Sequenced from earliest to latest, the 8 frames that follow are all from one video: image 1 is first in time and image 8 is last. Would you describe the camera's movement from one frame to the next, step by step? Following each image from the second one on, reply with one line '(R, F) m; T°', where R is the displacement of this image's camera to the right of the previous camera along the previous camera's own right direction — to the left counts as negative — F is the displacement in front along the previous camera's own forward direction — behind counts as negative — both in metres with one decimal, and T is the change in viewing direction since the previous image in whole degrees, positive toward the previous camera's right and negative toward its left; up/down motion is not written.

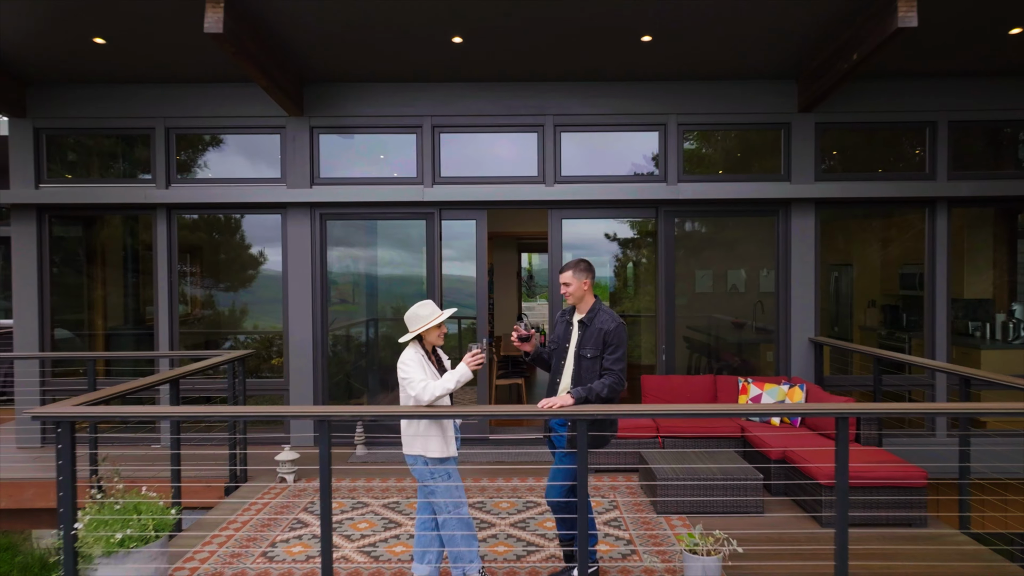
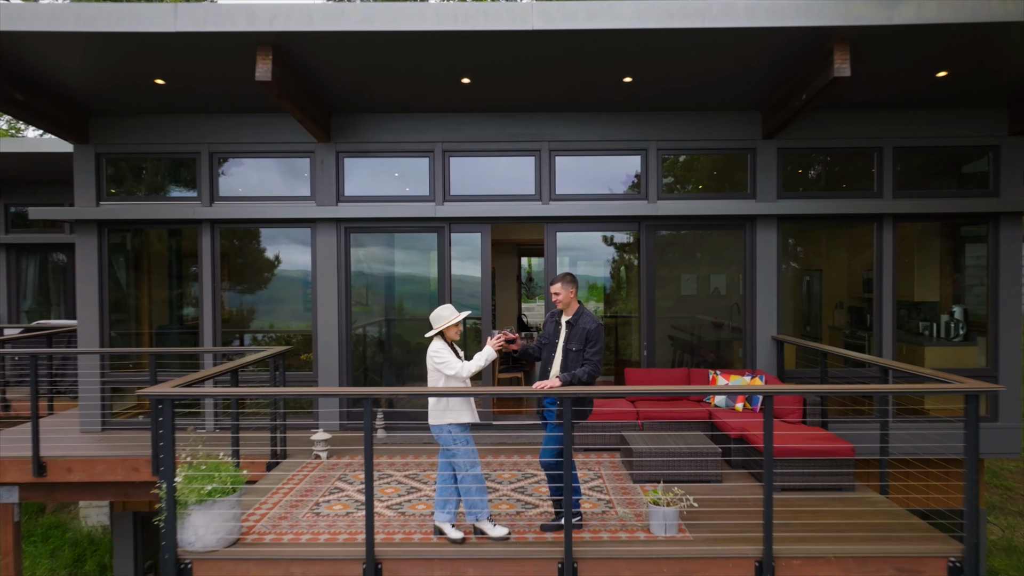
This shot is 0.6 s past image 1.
(0.0, -0.7) m; 0°
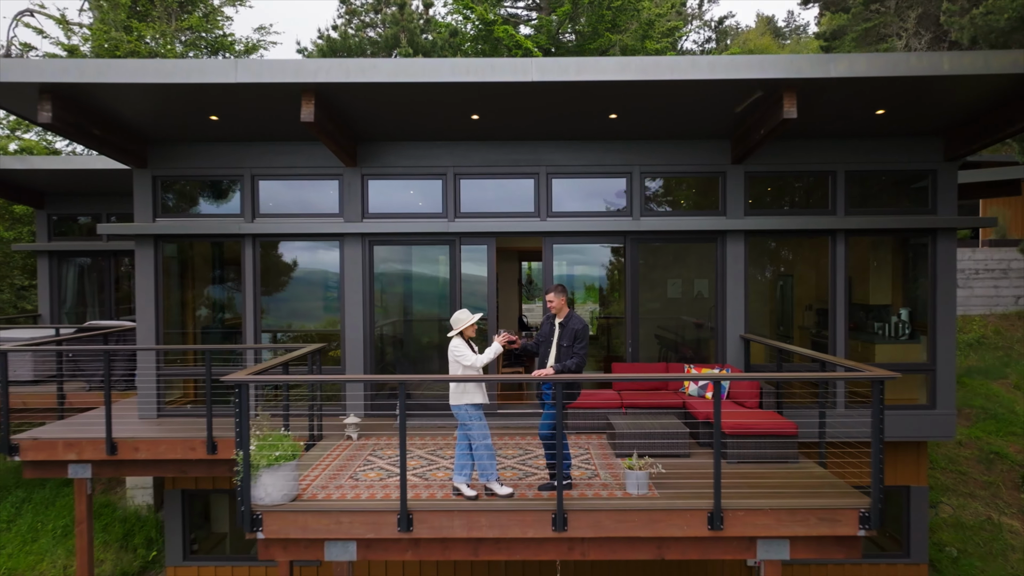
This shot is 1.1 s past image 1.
(0.0, -0.8) m; 0°
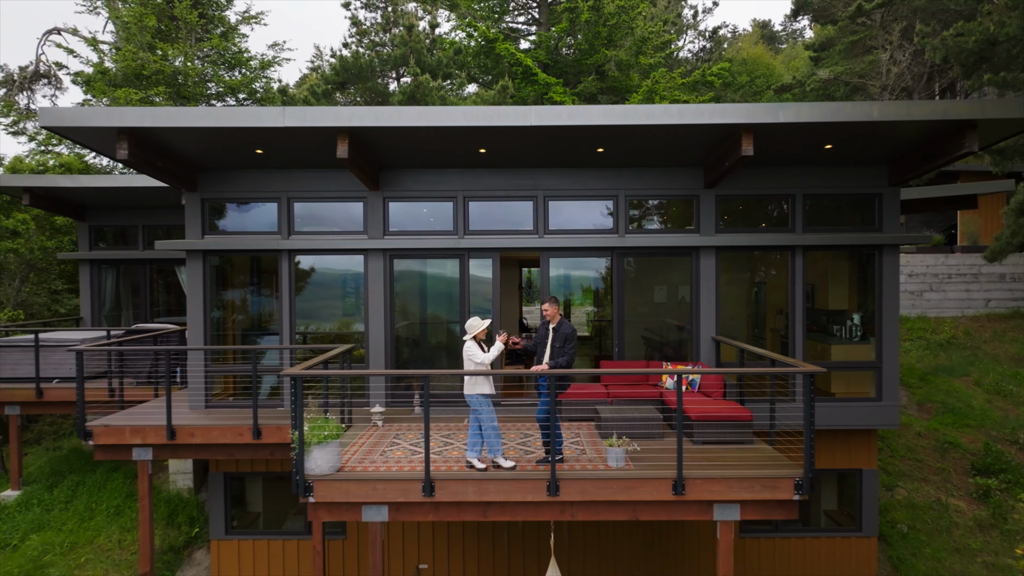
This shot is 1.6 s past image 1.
(0.0, -0.9) m; 0°
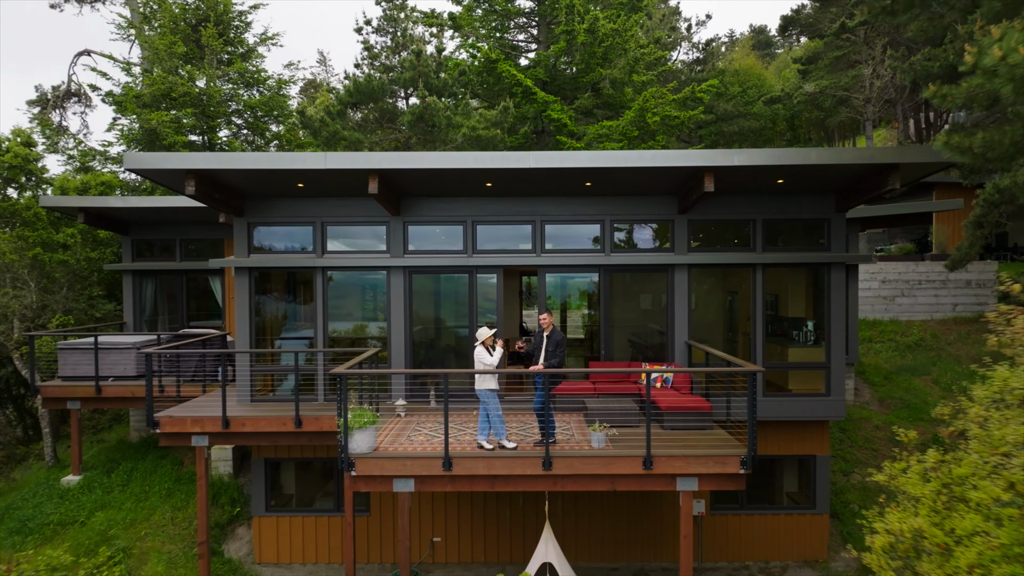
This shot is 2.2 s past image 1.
(0.0, -1.2) m; 0°
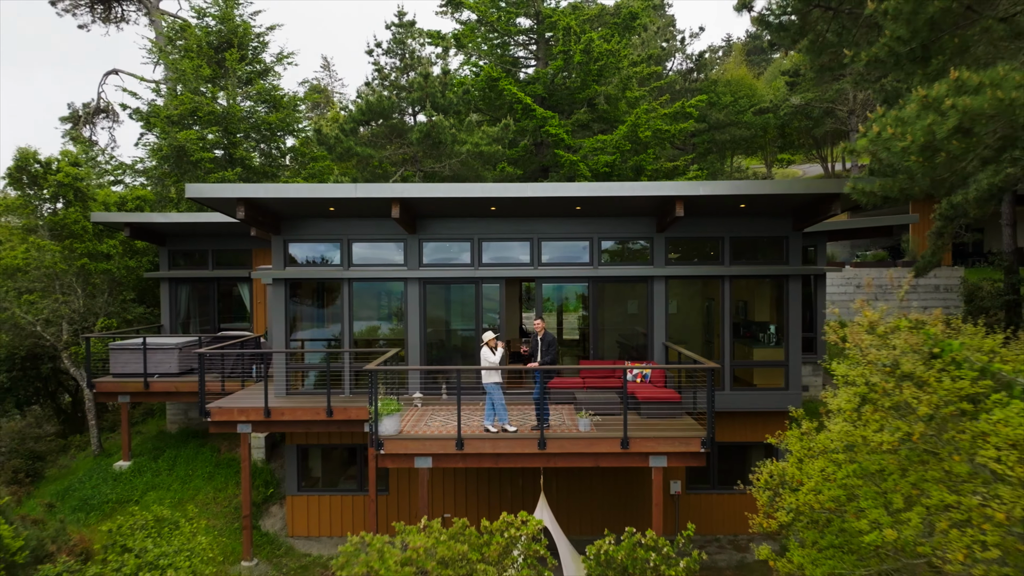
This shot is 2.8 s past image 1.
(0.0, -1.3) m; 0°
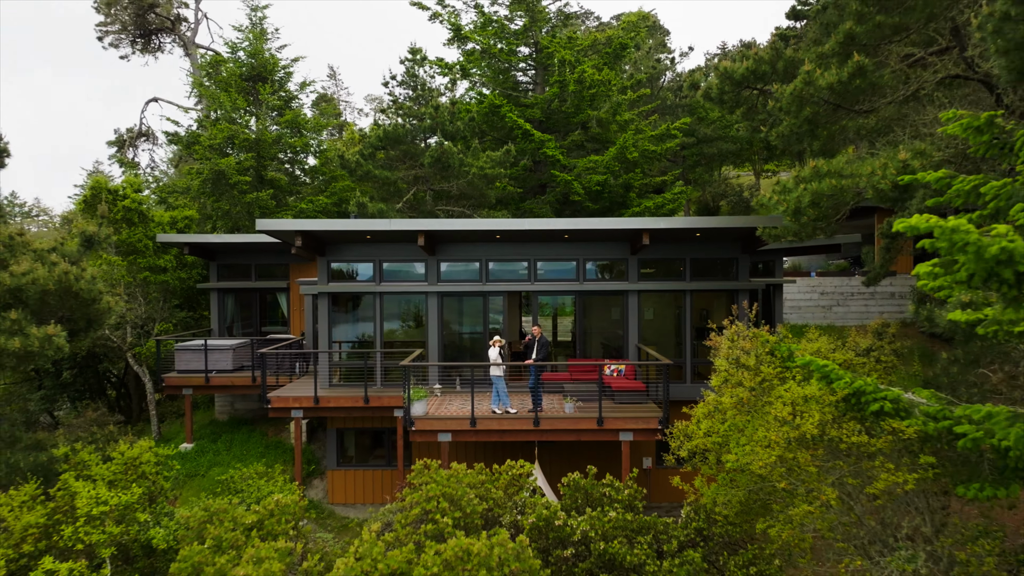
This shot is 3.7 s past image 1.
(0.0, -2.1) m; 0°
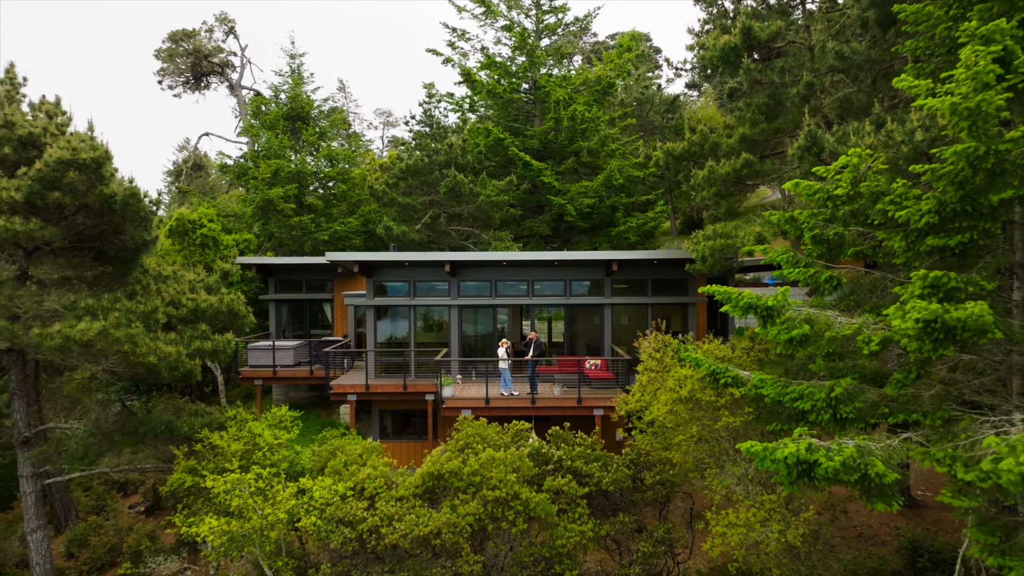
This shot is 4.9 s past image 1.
(-0.1, -3.5) m; 0°
